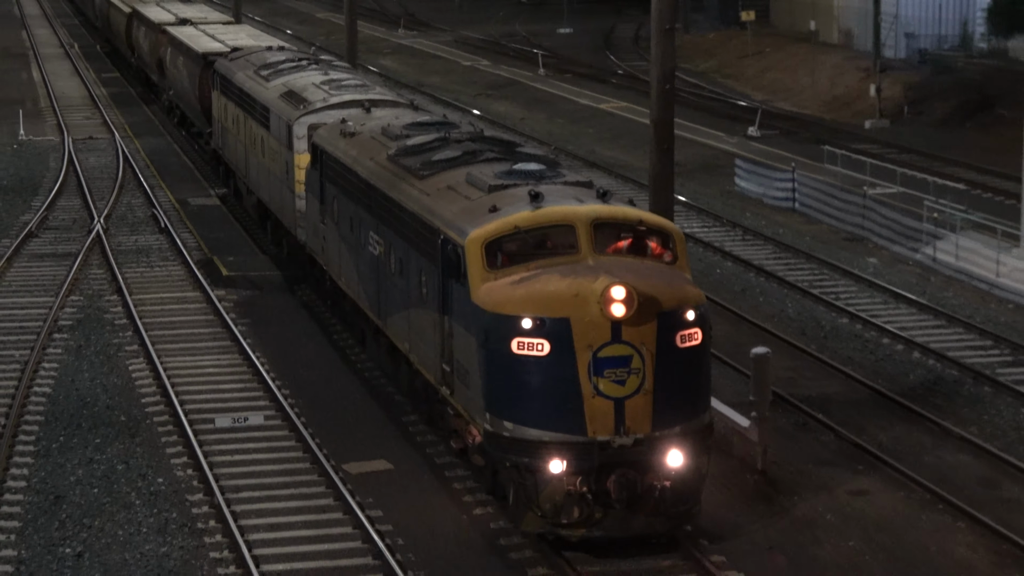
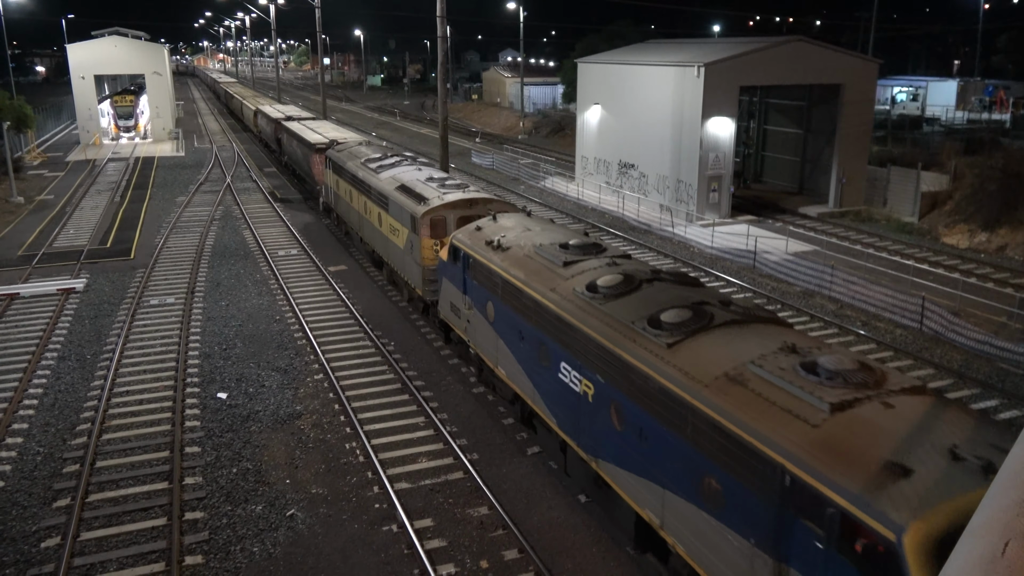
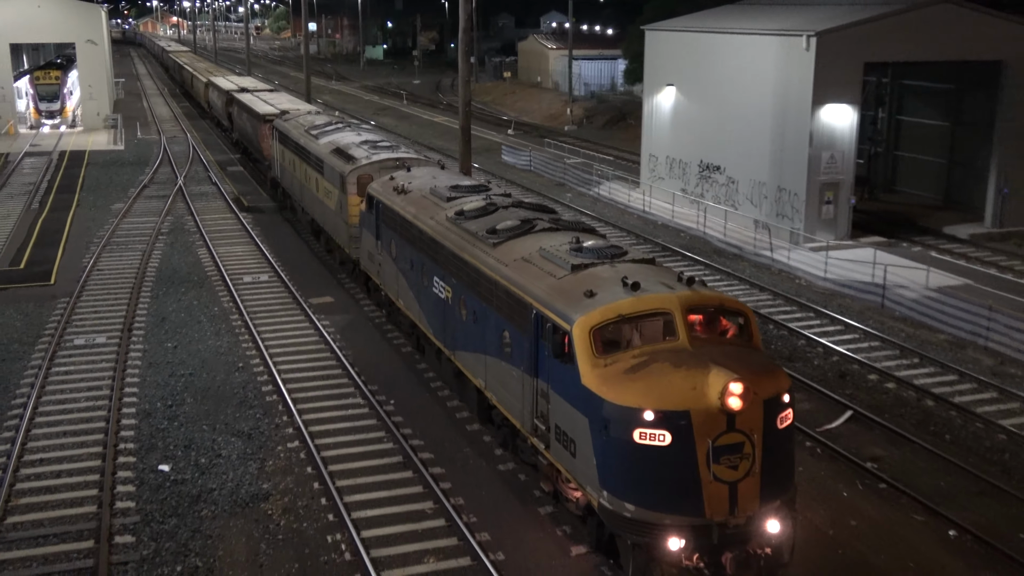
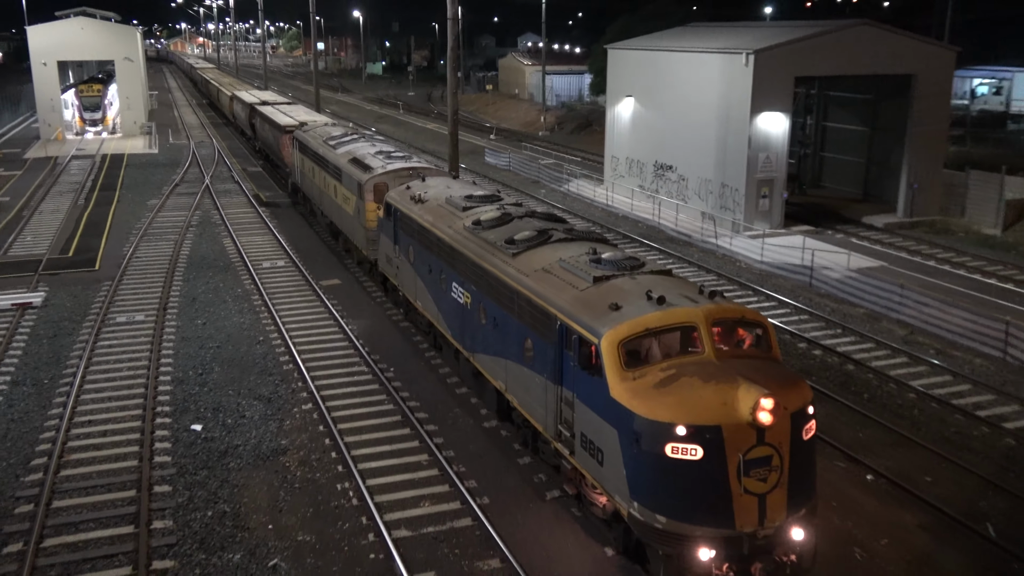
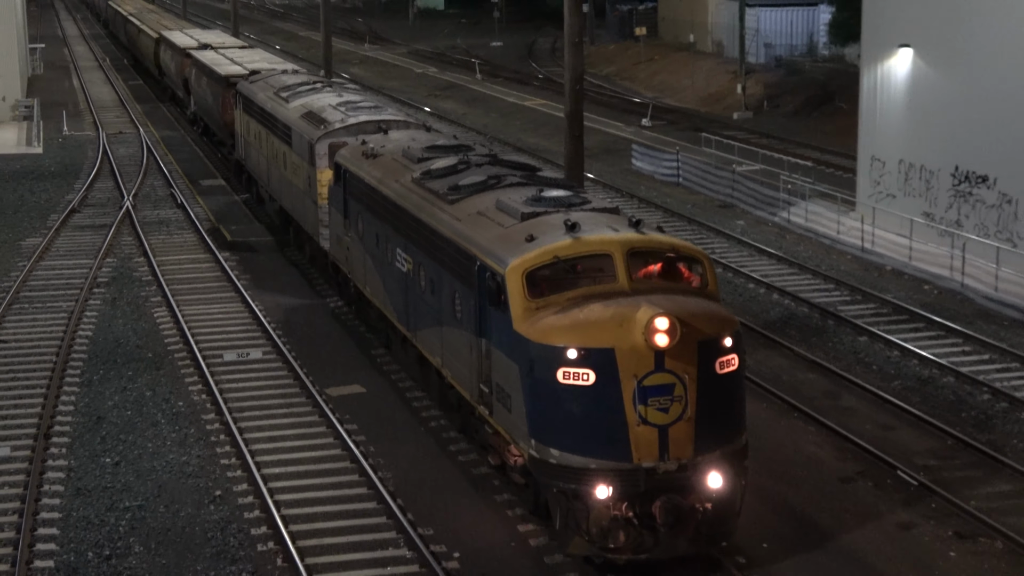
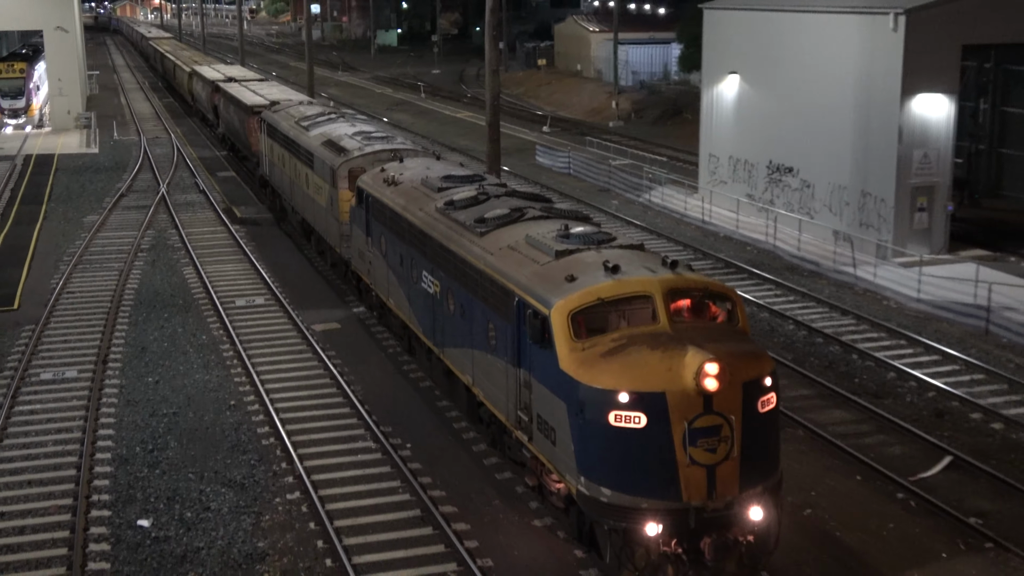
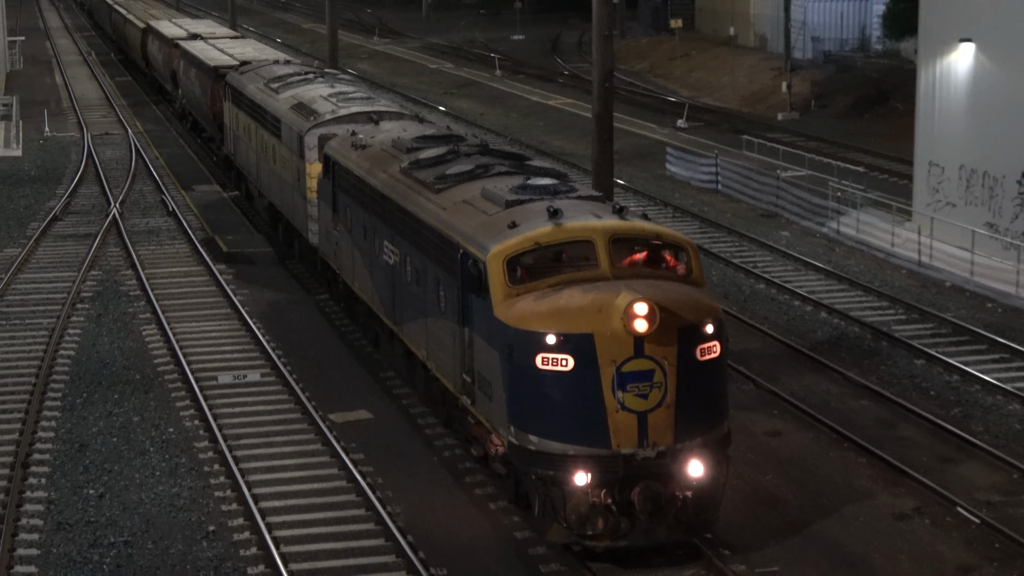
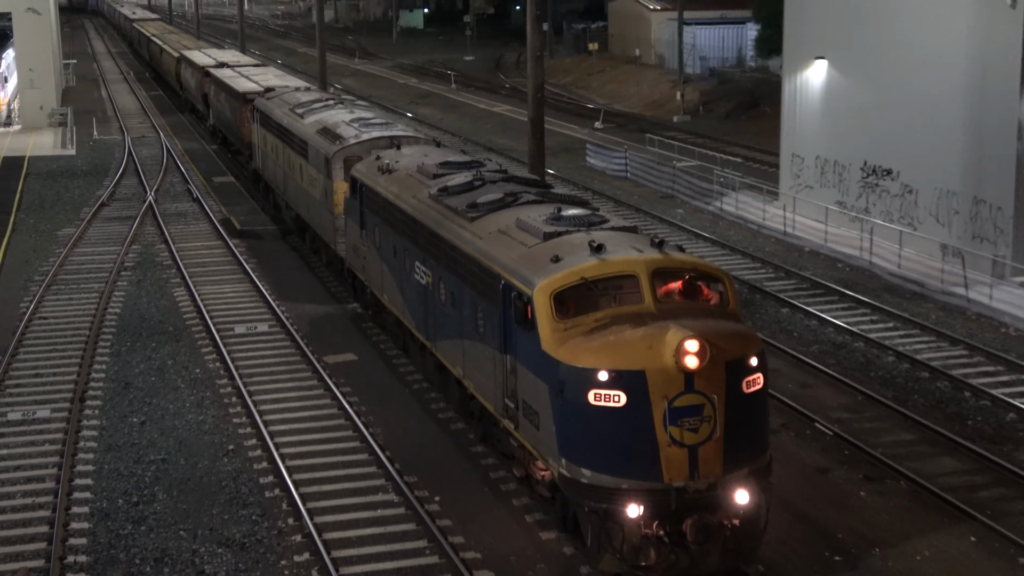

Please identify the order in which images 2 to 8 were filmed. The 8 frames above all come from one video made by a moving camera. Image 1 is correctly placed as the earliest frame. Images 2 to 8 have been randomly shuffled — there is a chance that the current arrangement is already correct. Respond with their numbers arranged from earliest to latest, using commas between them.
7, 5, 8, 6, 3, 4, 2
